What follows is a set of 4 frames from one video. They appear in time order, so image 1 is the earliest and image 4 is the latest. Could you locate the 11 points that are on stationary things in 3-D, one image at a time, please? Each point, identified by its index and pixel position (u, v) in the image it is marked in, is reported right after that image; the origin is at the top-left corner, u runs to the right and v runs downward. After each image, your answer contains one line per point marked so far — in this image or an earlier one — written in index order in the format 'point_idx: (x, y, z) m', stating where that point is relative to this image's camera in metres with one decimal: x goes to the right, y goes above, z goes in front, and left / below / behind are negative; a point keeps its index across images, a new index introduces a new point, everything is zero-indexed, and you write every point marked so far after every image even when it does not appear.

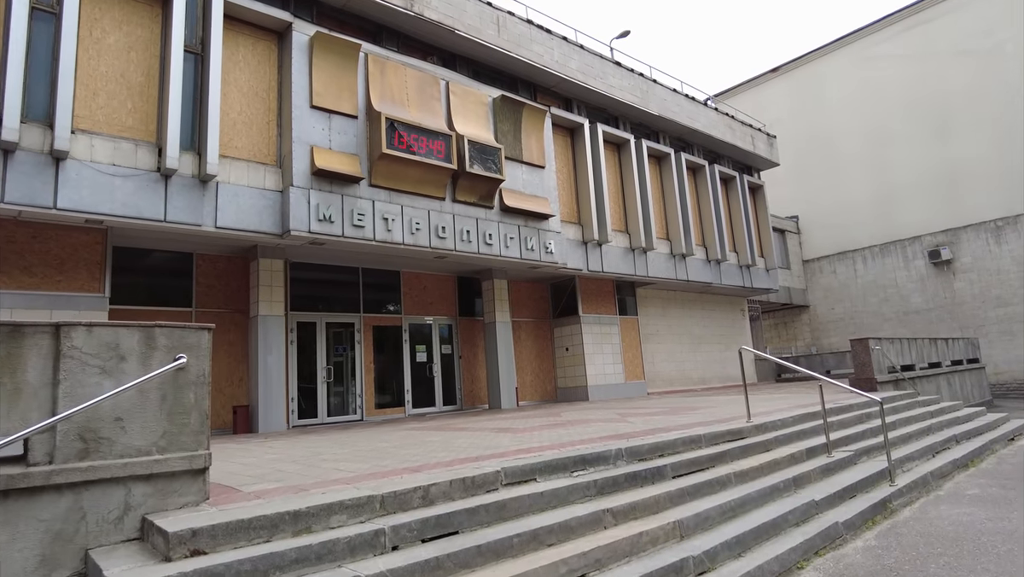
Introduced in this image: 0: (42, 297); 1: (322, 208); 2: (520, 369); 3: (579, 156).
0: (-7.3, -0.1, +10.2) m
1: (-3.5, +1.5, +11.9) m
2: (+0.3, -2.3, +18.4) m
3: (+1.8, +3.7, +17.7) m
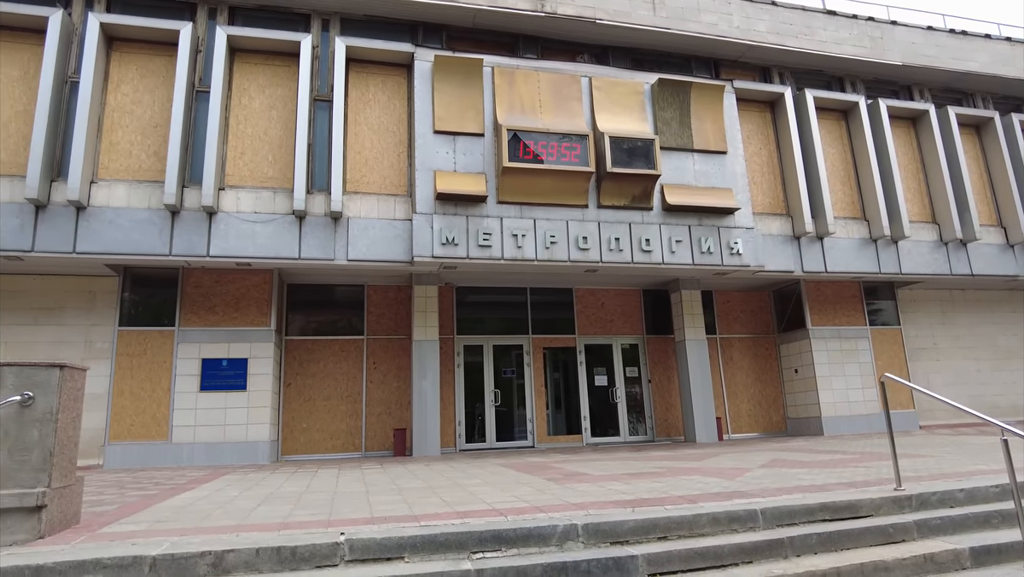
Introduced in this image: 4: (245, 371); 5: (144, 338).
0: (-5.3, -0.8, +11.8) m
1: (-1.2, +1.0, +11.7) m
2: (+5.3, -2.6, +15.6) m
3: (+6.0, +3.5, +14.5) m
4: (-4.8, -1.5, +11.7) m
5: (-6.5, -0.9, +11.5) m
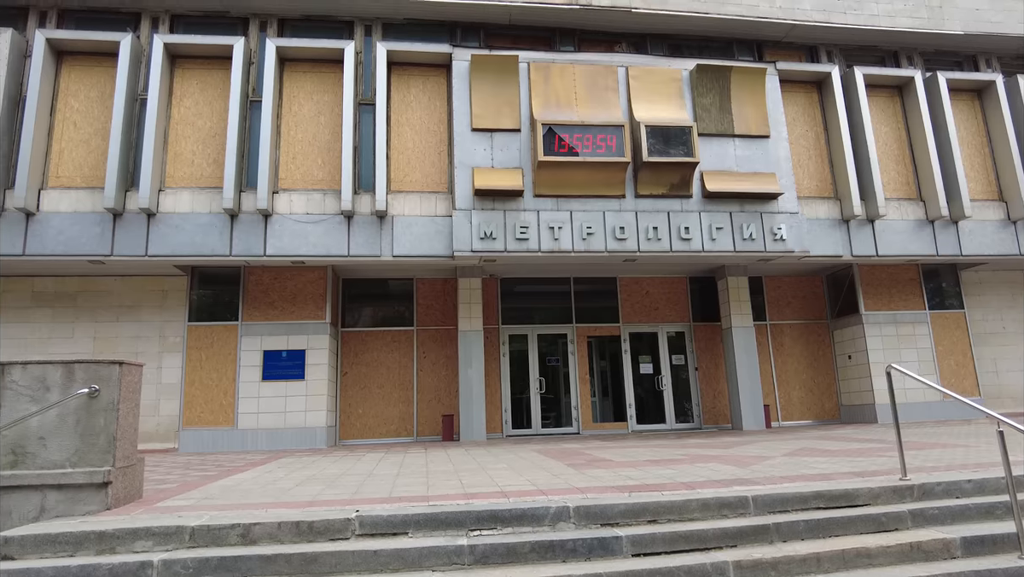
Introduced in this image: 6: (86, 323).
0: (-4.5, -0.7, +12.7) m
1: (-0.5, +1.2, +12.1) m
2: (+6.4, -2.2, +15.4) m
3: (+6.9, +3.8, +14.1) m
4: (-4.1, -1.4, +12.6) m
5: (-5.8, -0.9, +12.6) m
6: (-8.3, -0.7, +12.6) m
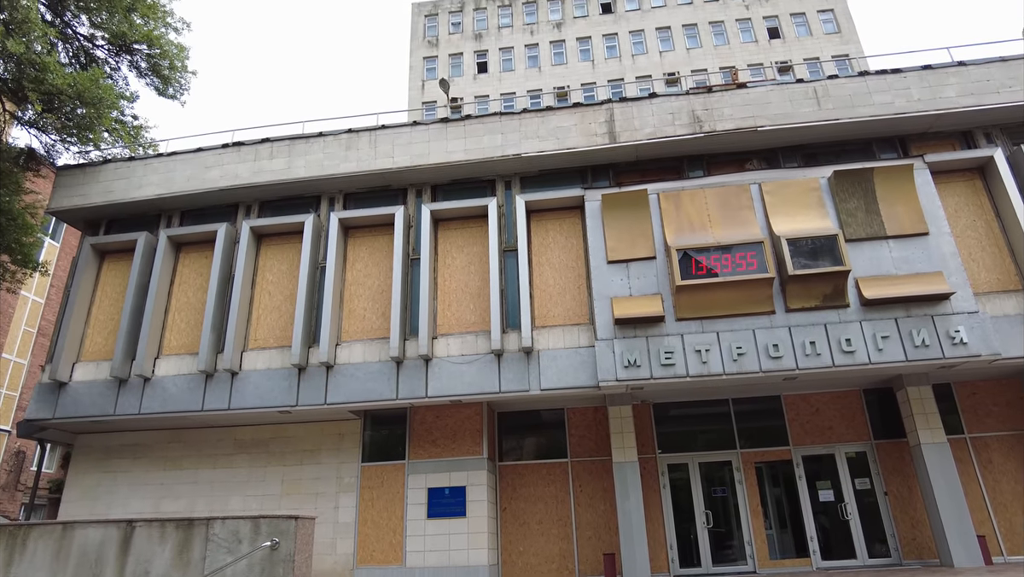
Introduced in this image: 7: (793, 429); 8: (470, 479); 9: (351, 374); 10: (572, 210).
0: (-1.4, -3.6, +13.3) m
1: (+2.2, -1.2, +12.2) m
2: (+9.9, -4.4, +13.1) m
3: (+9.7, +1.8, +12.8) m
4: (-1.0, -4.2, +13.0) m
5: (-2.7, -3.8, +13.5) m
6: (-5.1, -3.9, +14.1) m
7: (+6.2, -3.1, +14.4) m
8: (-0.9, -3.8, +13.1) m
9: (-3.3, -1.8, +13.1) m
10: (+1.3, +1.8, +14.1) m
